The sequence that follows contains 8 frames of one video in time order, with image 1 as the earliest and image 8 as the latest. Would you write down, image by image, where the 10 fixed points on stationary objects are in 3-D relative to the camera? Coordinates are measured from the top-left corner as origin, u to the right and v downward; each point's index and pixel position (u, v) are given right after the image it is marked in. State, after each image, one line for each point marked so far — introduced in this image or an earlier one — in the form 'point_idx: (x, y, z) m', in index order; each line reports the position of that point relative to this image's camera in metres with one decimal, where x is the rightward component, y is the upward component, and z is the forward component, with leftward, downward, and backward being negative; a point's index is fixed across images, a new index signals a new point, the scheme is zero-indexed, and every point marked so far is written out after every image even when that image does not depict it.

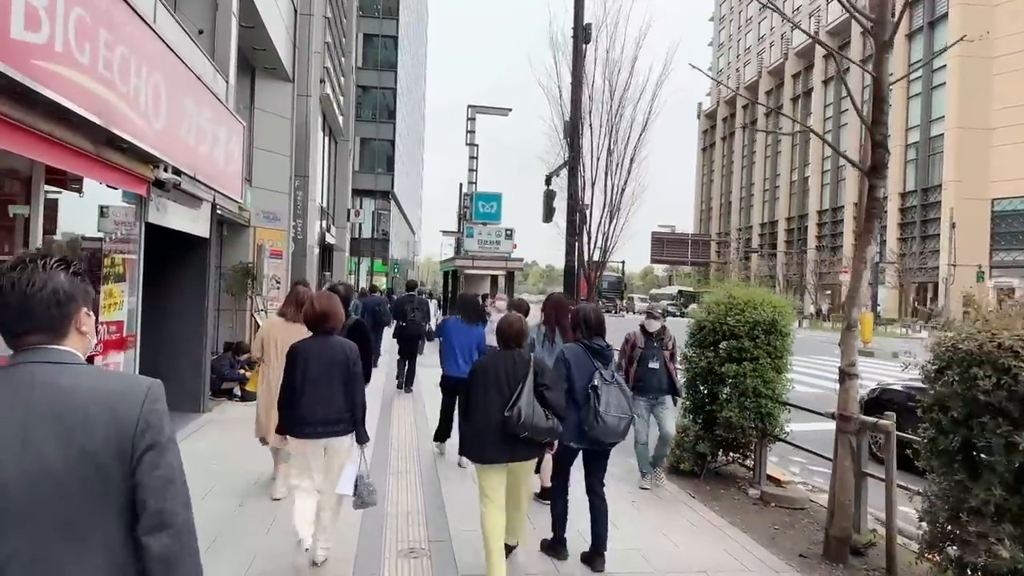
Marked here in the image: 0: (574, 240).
0: (+1.1, +0.8, +12.6) m
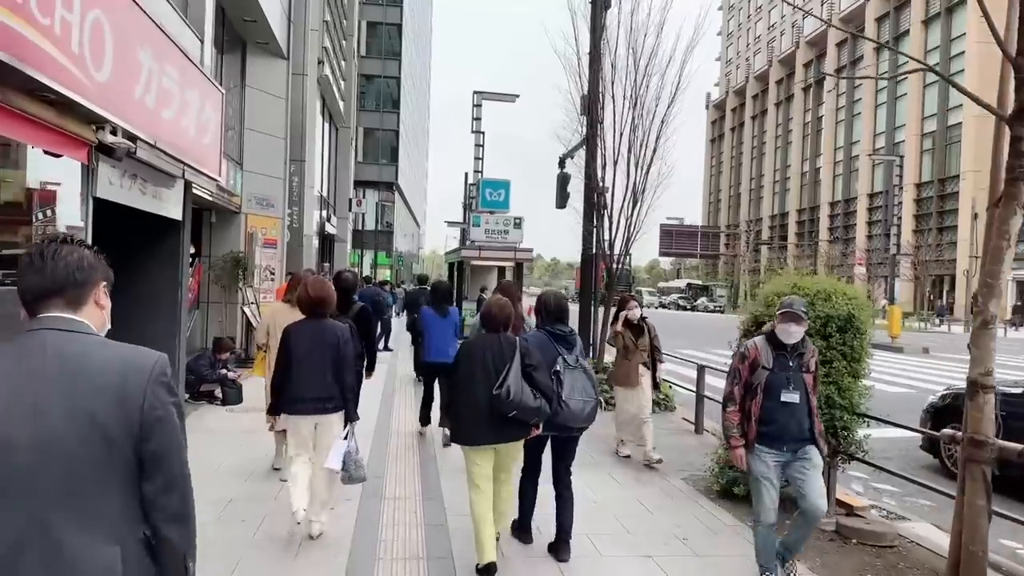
0: (+1.3, +1.0, +11.4) m
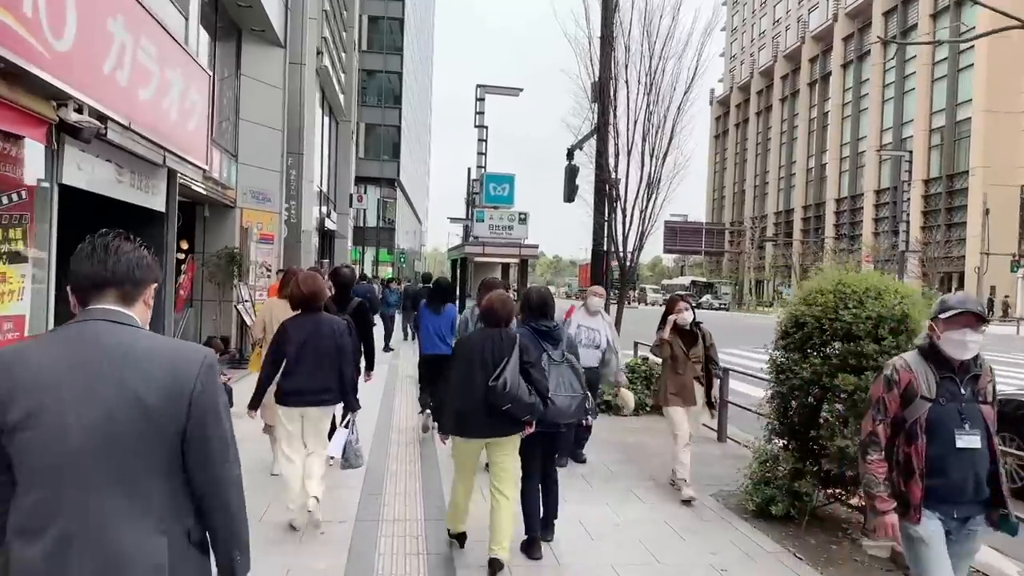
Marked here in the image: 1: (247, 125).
0: (+1.4, +1.0, +10.8) m
1: (-5.2, +3.2, +14.8) m
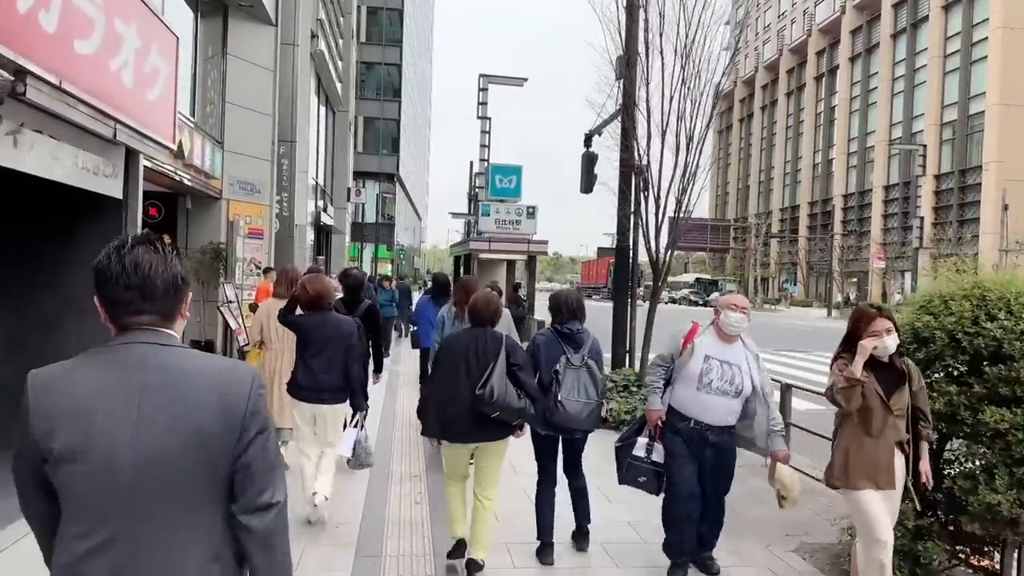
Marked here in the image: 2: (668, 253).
0: (+1.6, +1.0, +9.6) m
1: (-5.0, +3.3, +13.6) m
2: (+2.0, +0.5, +9.4) m
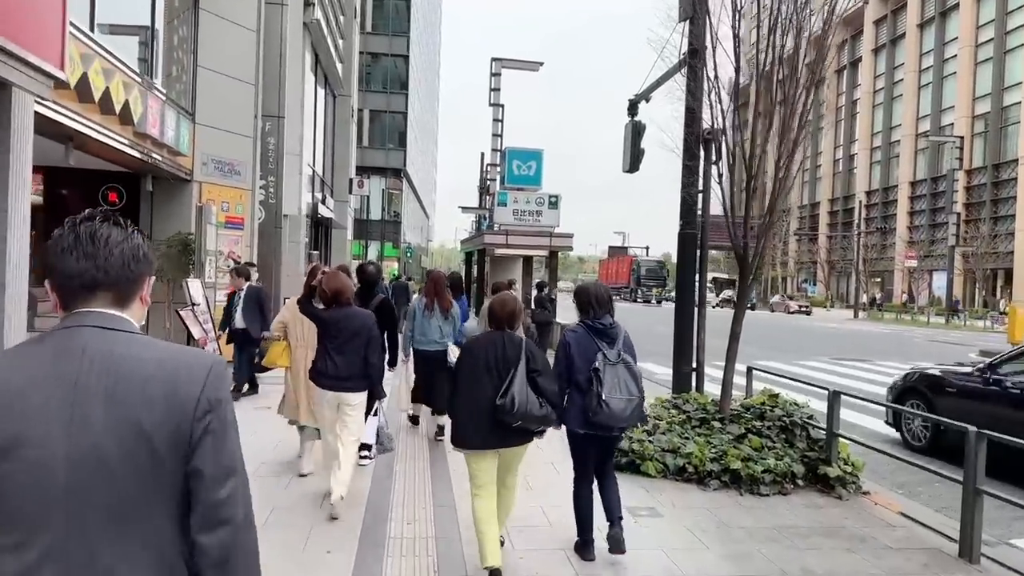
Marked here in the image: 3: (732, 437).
0: (+1.9, +1.0, +7.4) m
1: (-4.6, +3.3, +11.5) m
2: (+2.3, +0.4, +7.2) m
3: (+1.8, -1.2, +6.1) m
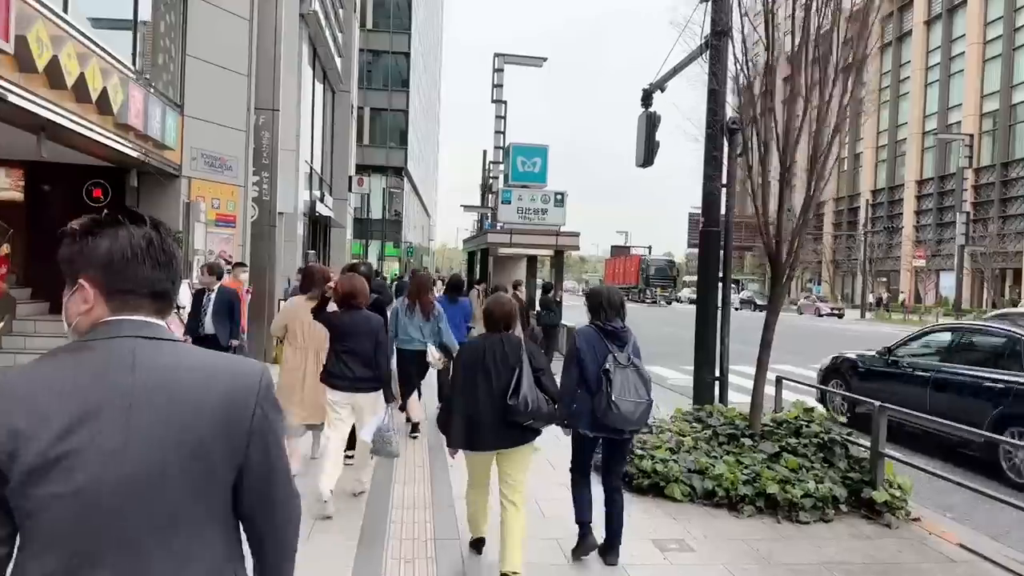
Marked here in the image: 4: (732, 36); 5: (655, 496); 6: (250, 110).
0: (+2.0, +1.0, +6.8) m
1: (-4.5, +3.3, +10.9) m
2: (+2.4, +0.4, +6.6) m
3: (+1.9, -1.2, +5.6) m
4: (+1.9, +2.2, +6.5) m
5: (+1.0, -1.5, +5.4) m
6: (-4.2, +2.9, +12.1) m
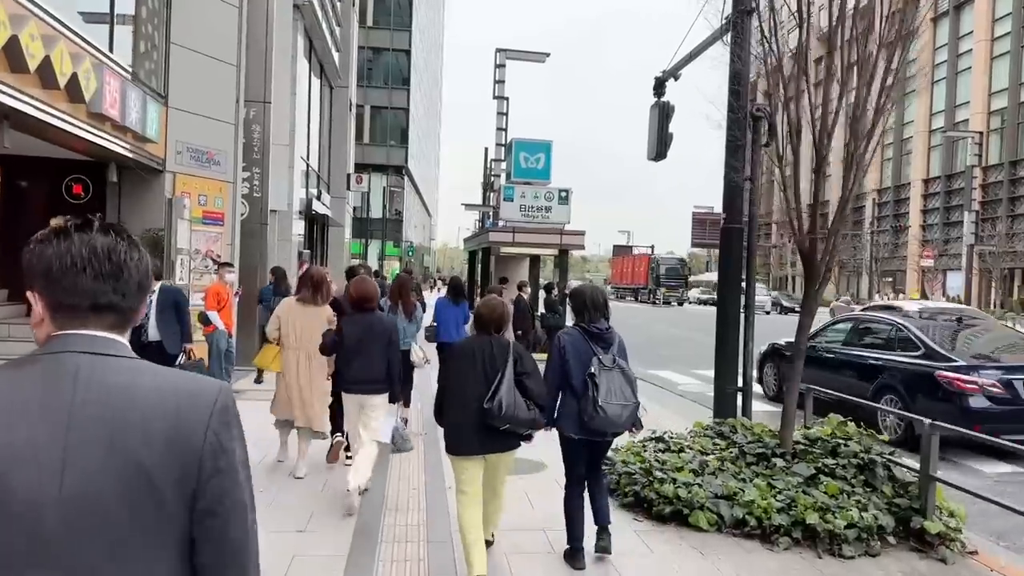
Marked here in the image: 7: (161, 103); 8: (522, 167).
0: (+2.0, +1.0, +6.2) m
1: (-4.5, +3.2, +10.3) m
2: (+2.4, +0.4, +6.0) m
3: (+1.9, -1.3, +5.0) m
4: (+1.9, +2.2, +5.9) m
5: (+1.1, -1.5, +4.8) m
6: (-4.2, +2.8, +11.5) m
7: (-4.6, +2.4, +9.9) m
8: (+0.2, +2.6, +16.5) m
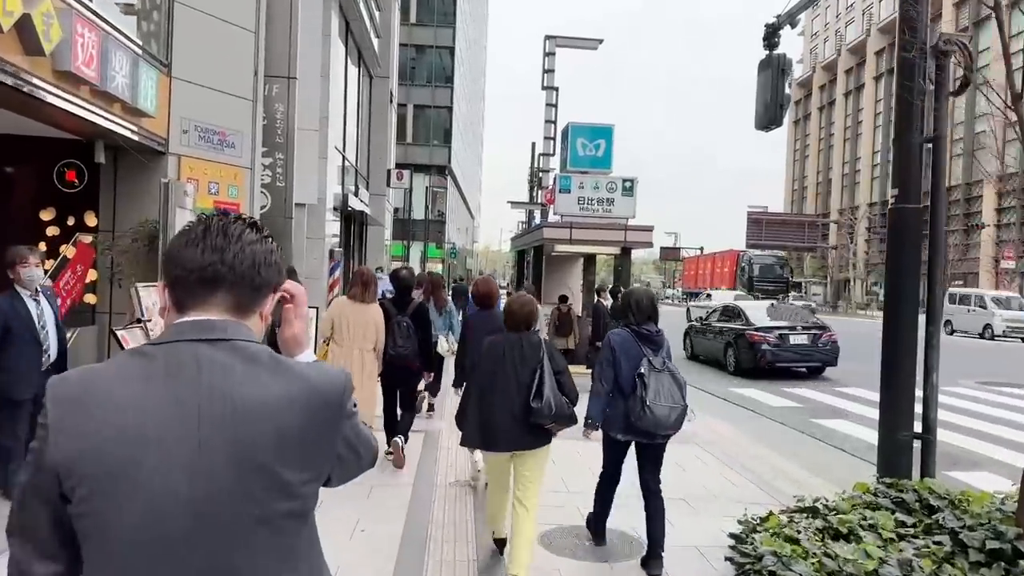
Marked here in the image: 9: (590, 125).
0: (+2.5, +0.9, +4.4) m
1: (-3.7, +3.2, +8.8) m
2: (+2.9, +0.4, +4.1) m
3: (+2.3, -1.3, +3.1) m
4: (+2.4, +2.1, +4.0) m
5: (+1.5, -1.5, +3.0) m
6: (-3.3, +2.8, +10.0) m
7: (-3.9, +2.4, +8.4) m
8: (+1.3, +2.6, +14.7) m
9: (+1.5, +3.2, +14.7) m
